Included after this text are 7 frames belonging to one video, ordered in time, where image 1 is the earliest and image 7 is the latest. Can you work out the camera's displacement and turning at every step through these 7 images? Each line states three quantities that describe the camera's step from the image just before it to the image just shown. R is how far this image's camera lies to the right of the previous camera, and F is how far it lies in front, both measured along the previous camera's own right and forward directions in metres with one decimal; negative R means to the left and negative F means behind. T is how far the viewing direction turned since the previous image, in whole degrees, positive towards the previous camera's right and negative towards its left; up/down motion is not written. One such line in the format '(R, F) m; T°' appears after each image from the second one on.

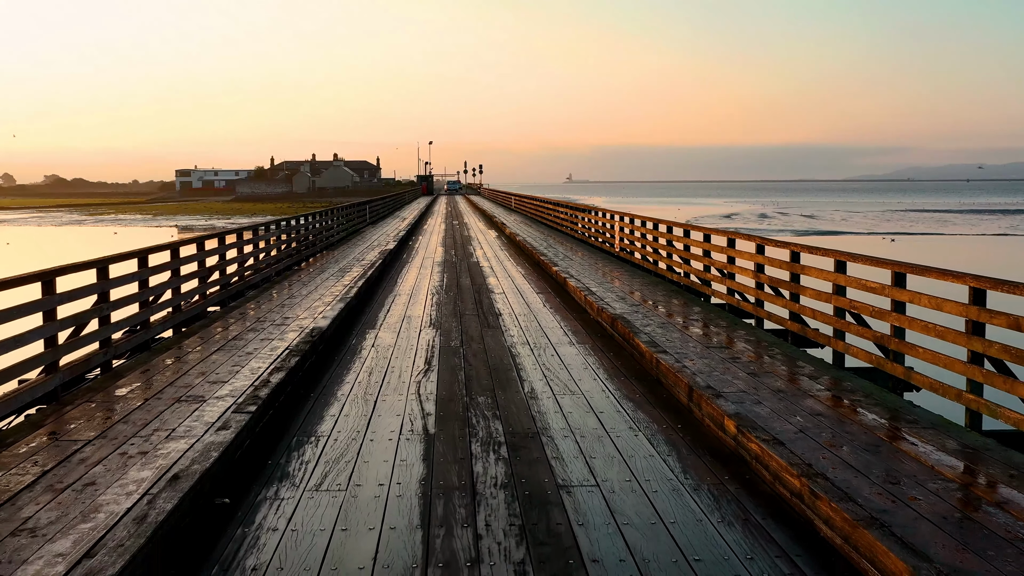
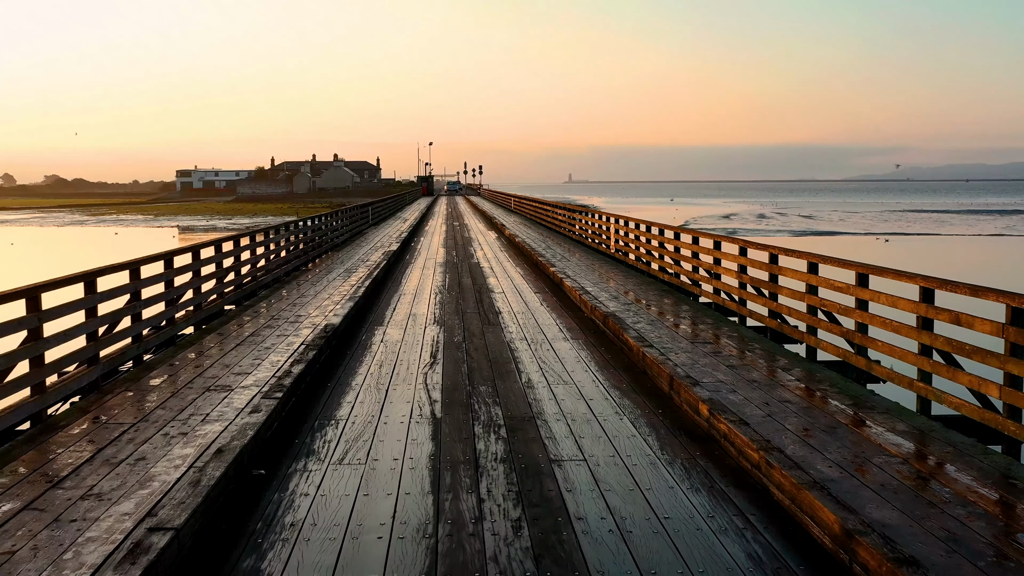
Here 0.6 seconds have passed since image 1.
(0.0, -0.5) m; 0°
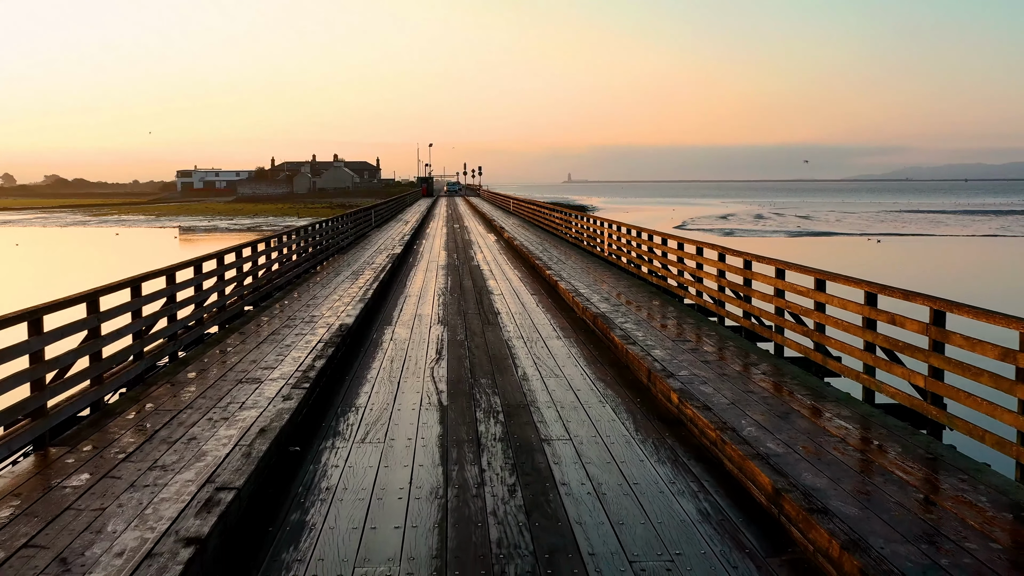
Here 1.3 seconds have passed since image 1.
(0.0, -0.7) m; 0°
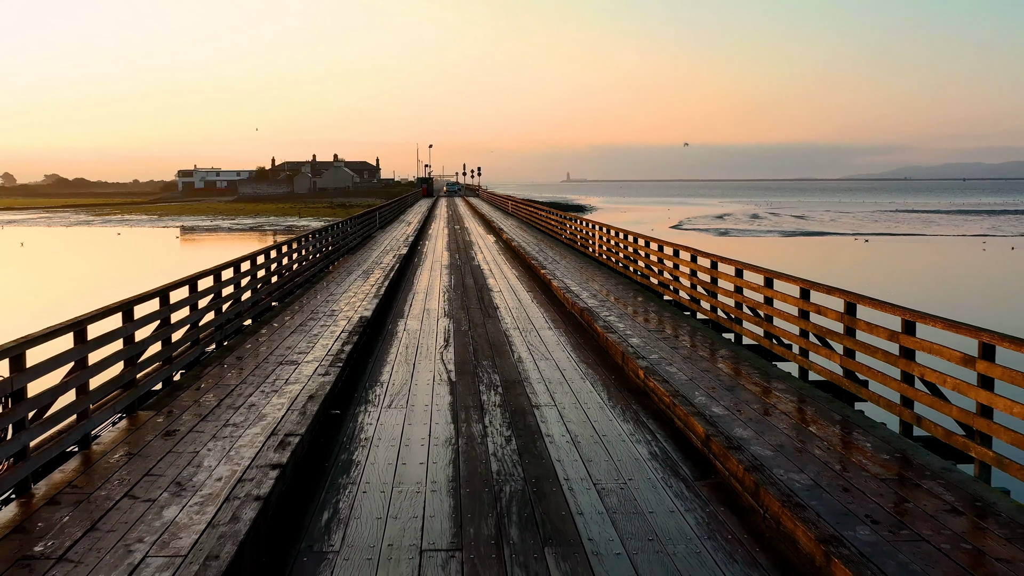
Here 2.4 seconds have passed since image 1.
(0.0, -1.1) m; 0°
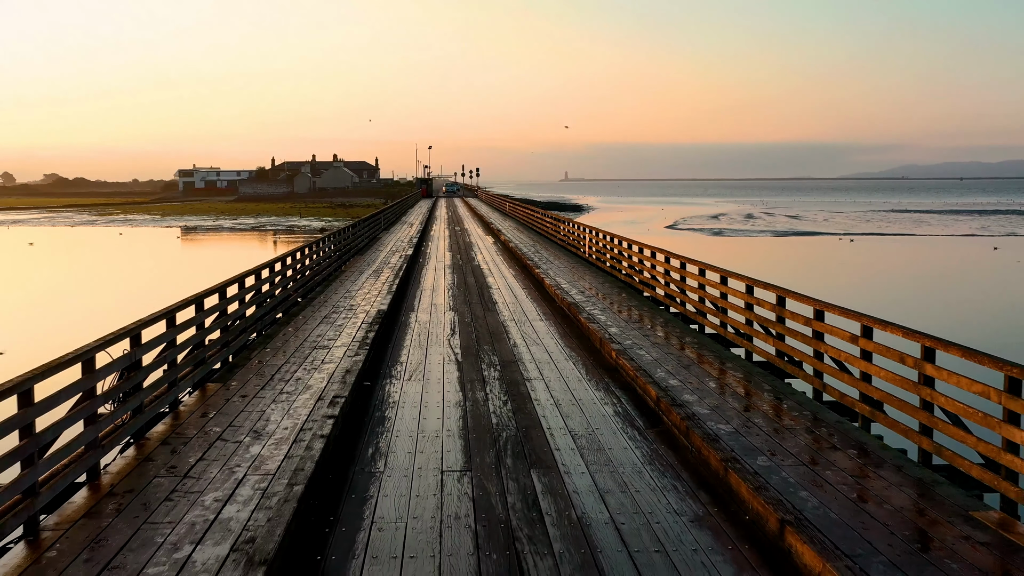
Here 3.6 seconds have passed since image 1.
(0.0, -1.4) m; 0°
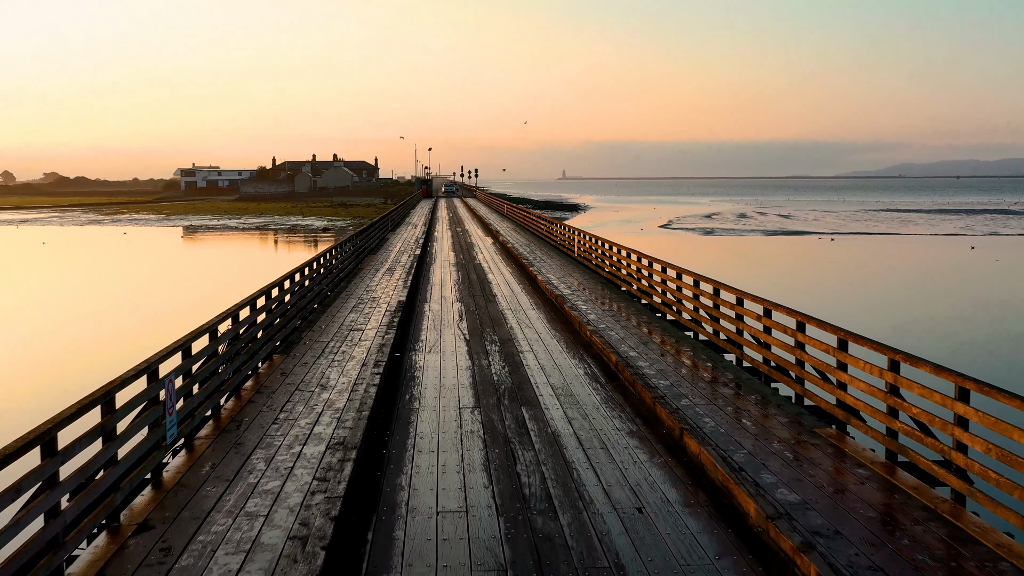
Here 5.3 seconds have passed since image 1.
(0.0, -2.1) m; 0°
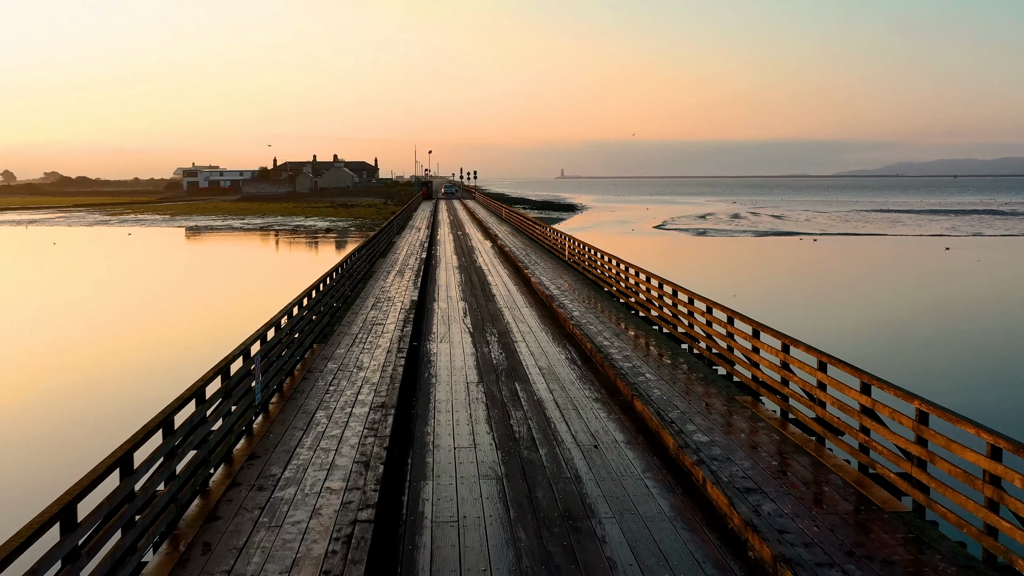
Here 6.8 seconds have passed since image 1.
(0.0, -2.1) m; 0°
